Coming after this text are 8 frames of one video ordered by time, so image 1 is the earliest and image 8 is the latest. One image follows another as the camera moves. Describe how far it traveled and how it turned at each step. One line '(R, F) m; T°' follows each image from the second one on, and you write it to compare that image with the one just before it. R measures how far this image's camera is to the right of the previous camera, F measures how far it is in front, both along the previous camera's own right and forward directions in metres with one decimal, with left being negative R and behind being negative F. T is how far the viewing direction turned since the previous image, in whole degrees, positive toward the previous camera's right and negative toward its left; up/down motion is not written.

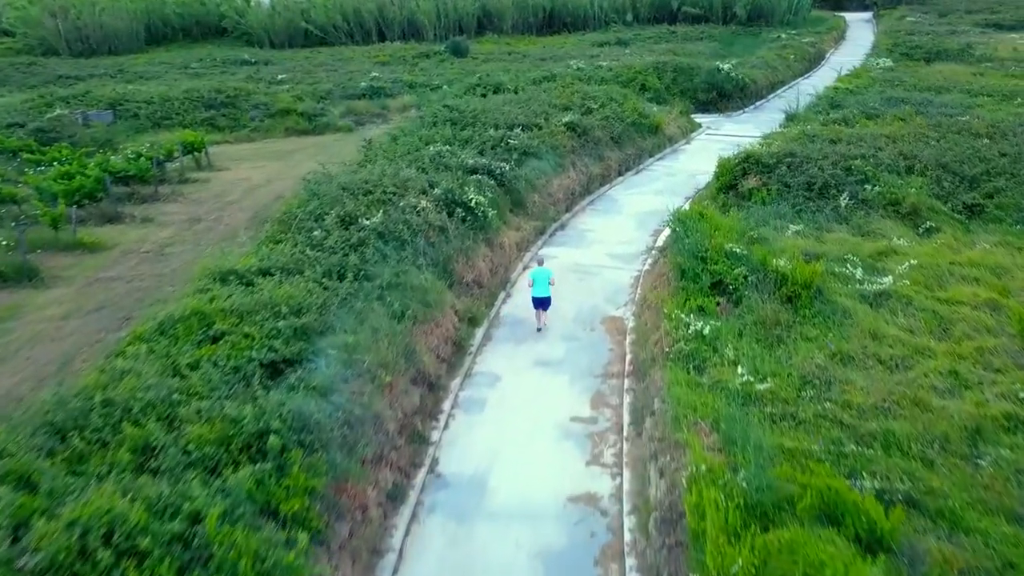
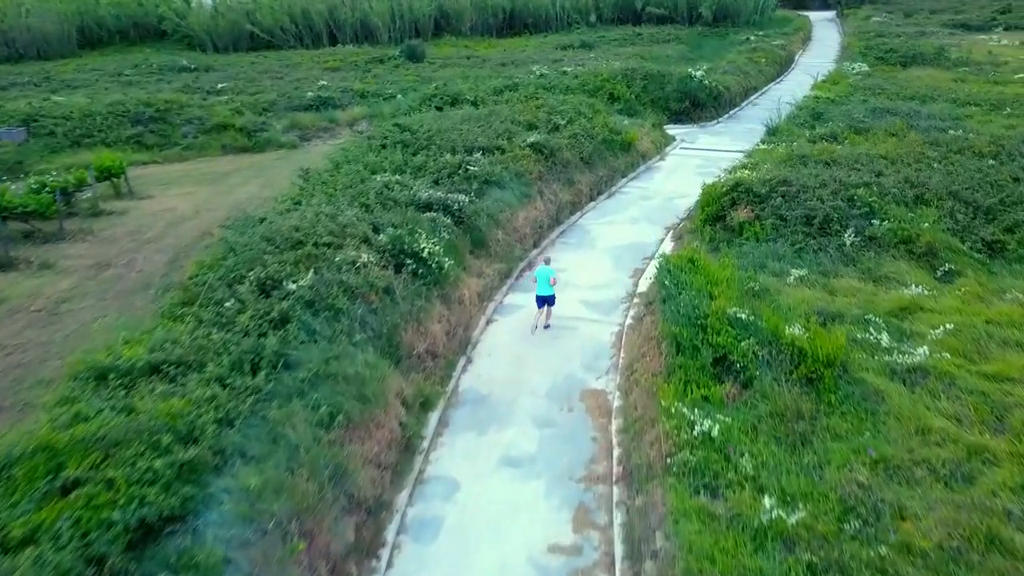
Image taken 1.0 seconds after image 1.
(+0.1, +2.3) m; +3°
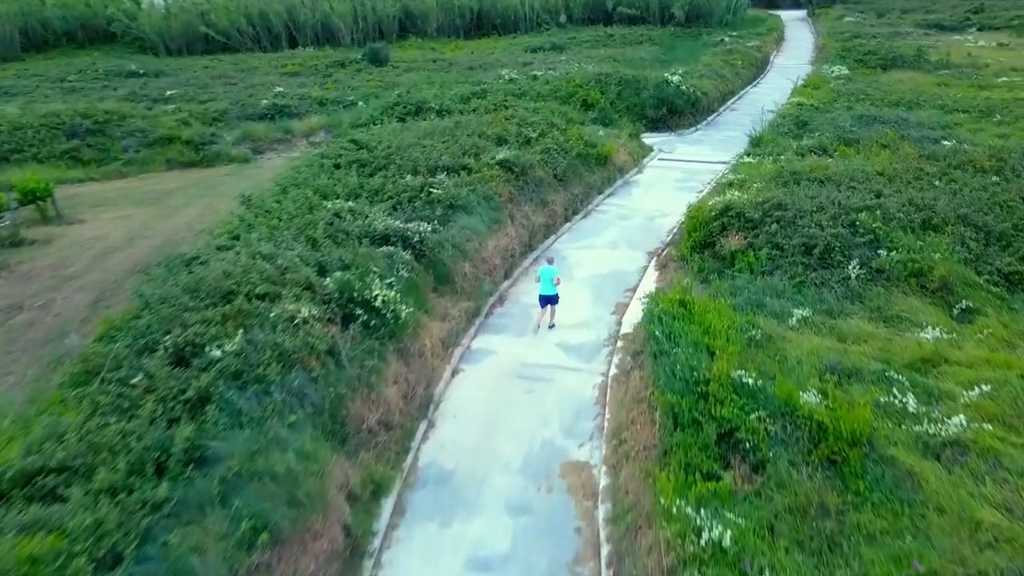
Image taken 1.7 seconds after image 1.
(+0.1, +1.6) m; +2°
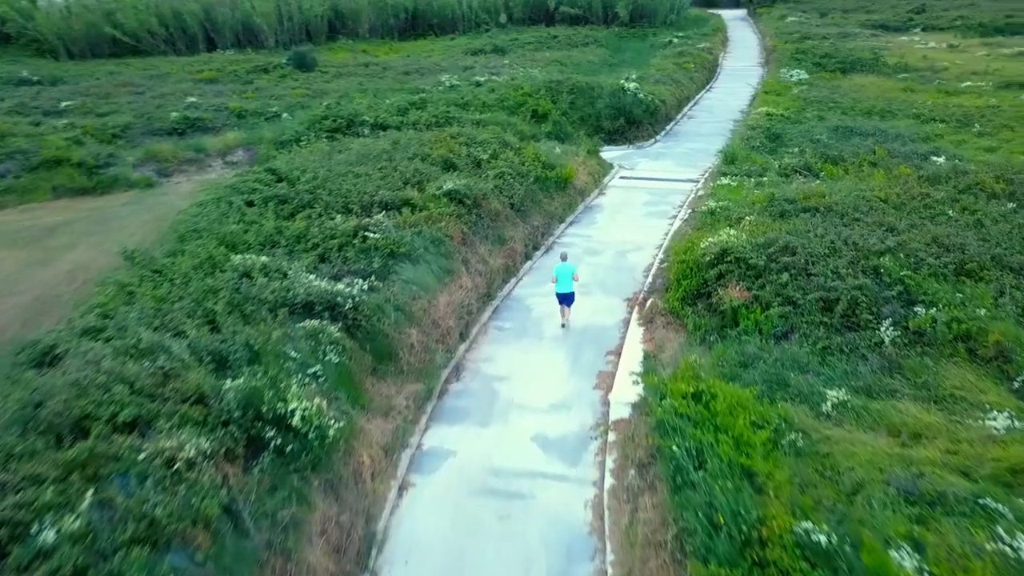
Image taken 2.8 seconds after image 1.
(-0.3, +2.7) m; +4°
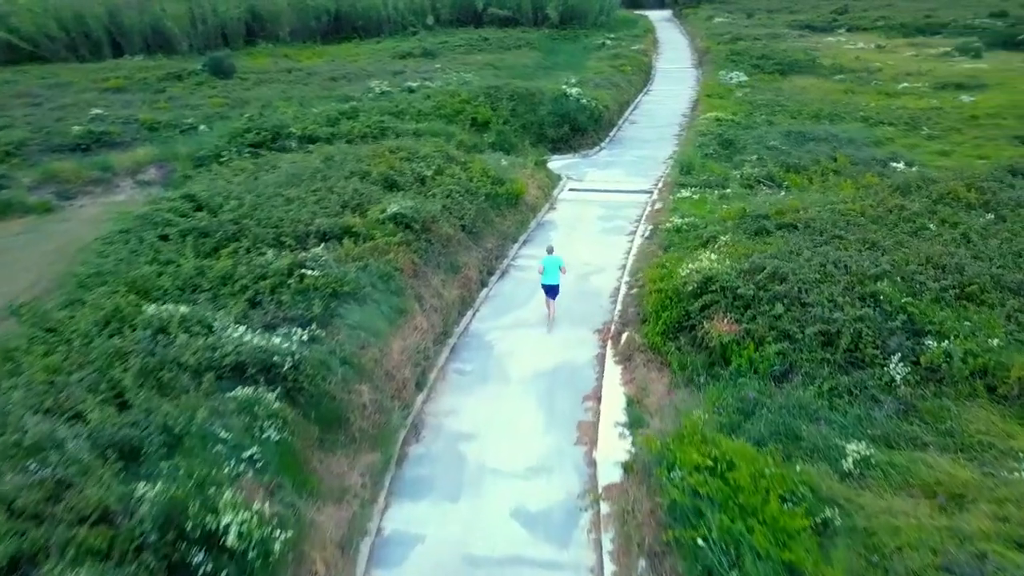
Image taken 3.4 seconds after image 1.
(-0.4, +1.5) m; +5°
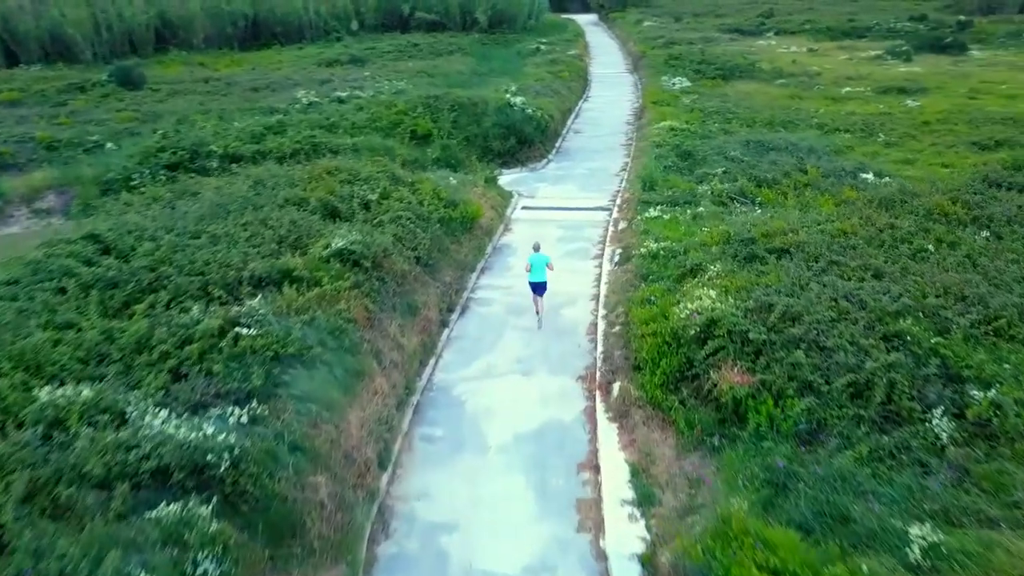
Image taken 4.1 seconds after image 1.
(-0.6, +1.7) m; +5°
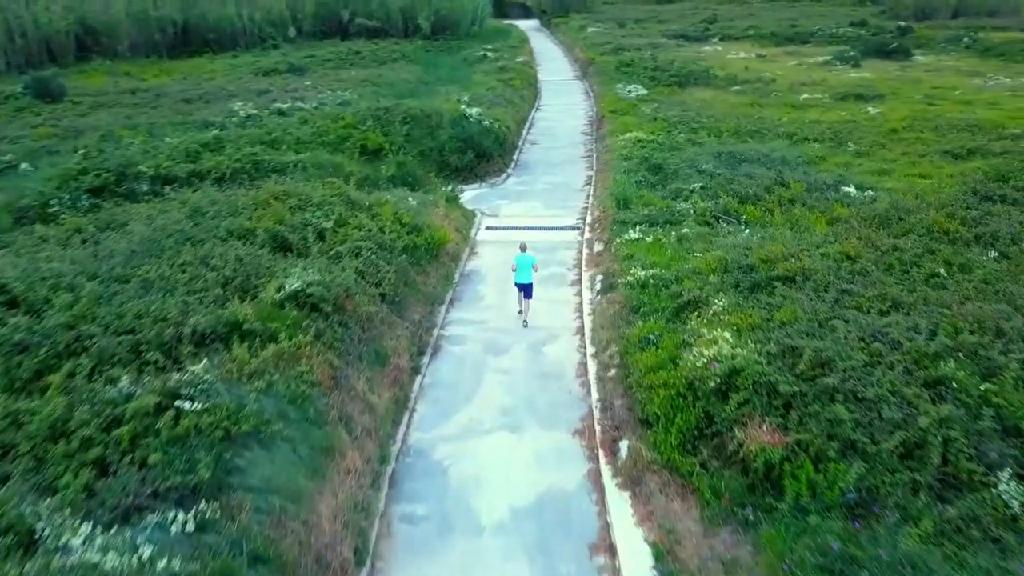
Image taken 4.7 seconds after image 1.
(-0.5, +1.4) m; +4°
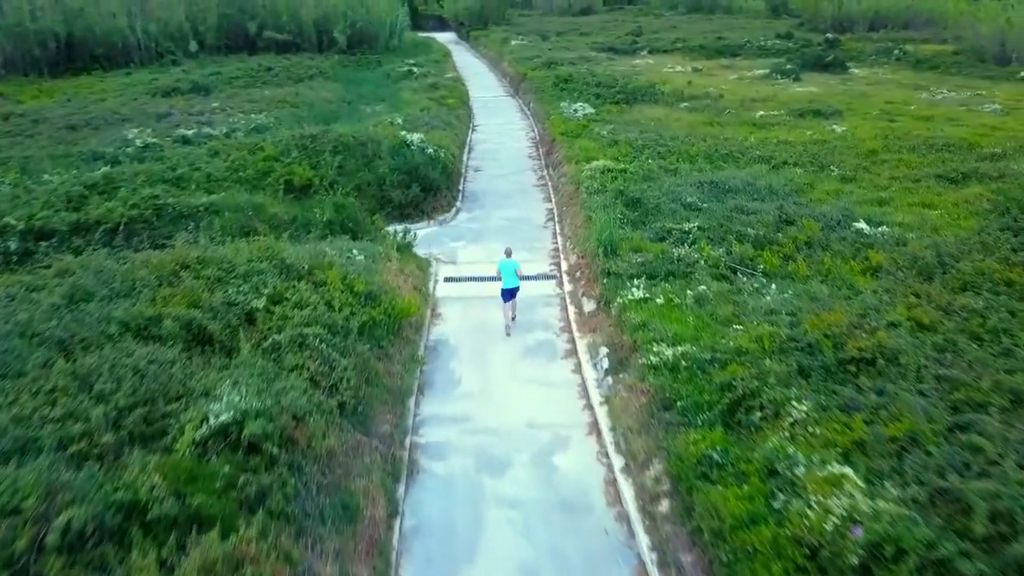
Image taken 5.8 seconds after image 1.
(-0.9, +2.9) m; +6°
